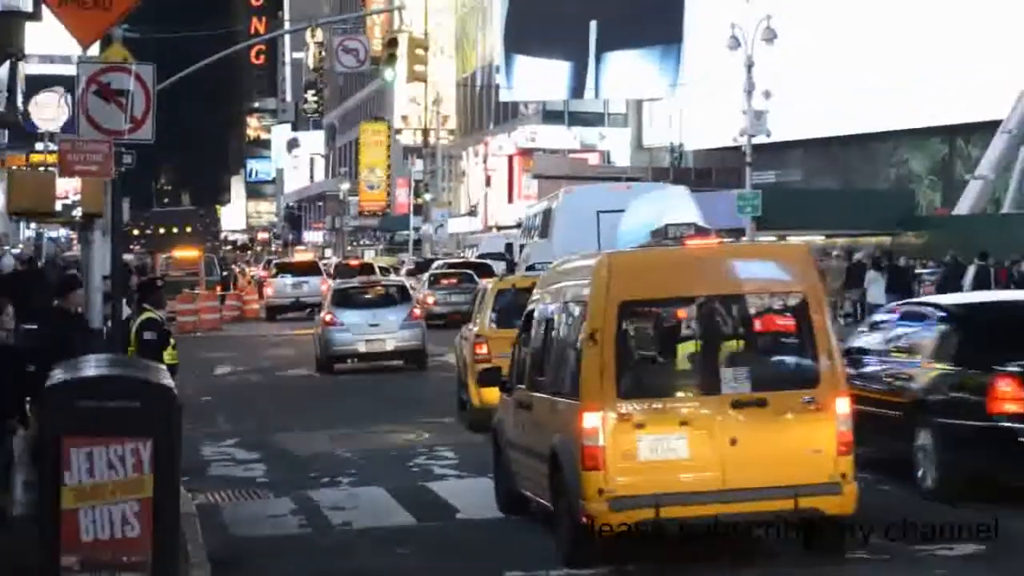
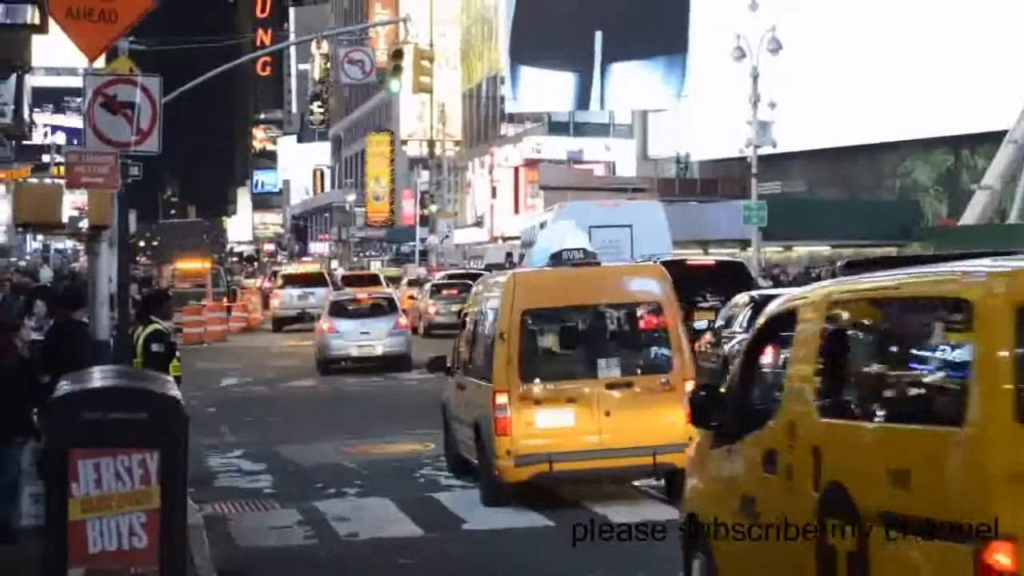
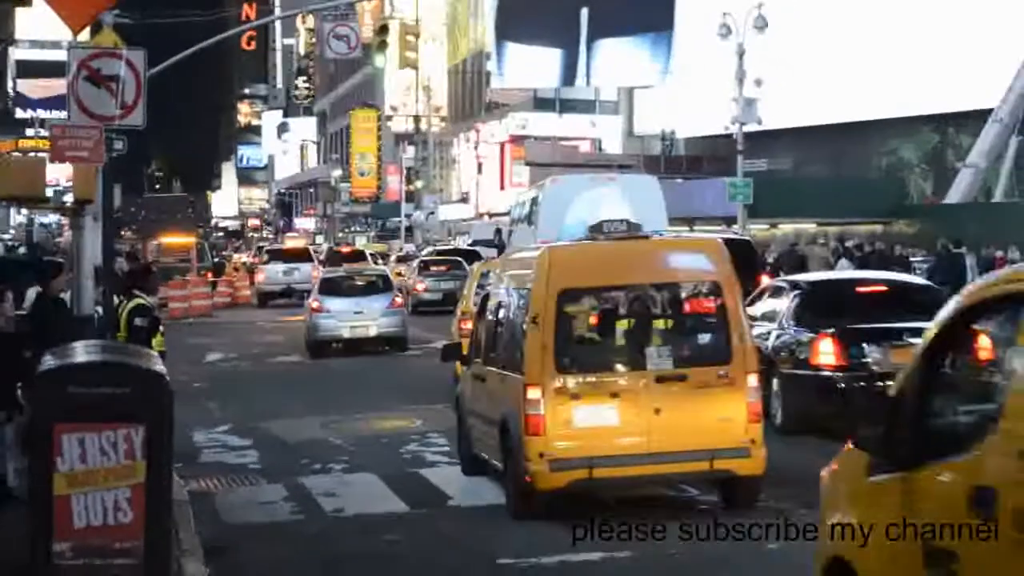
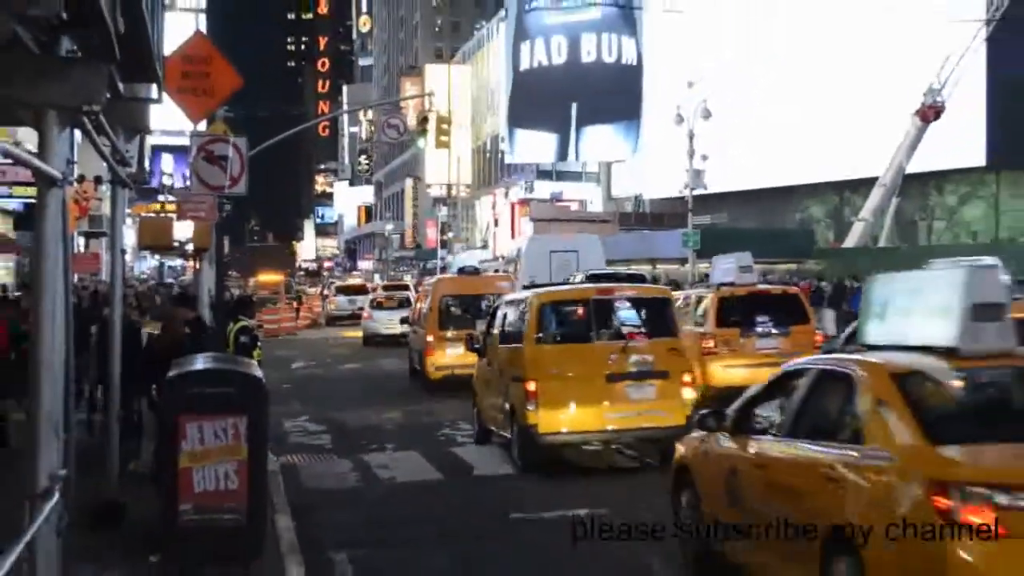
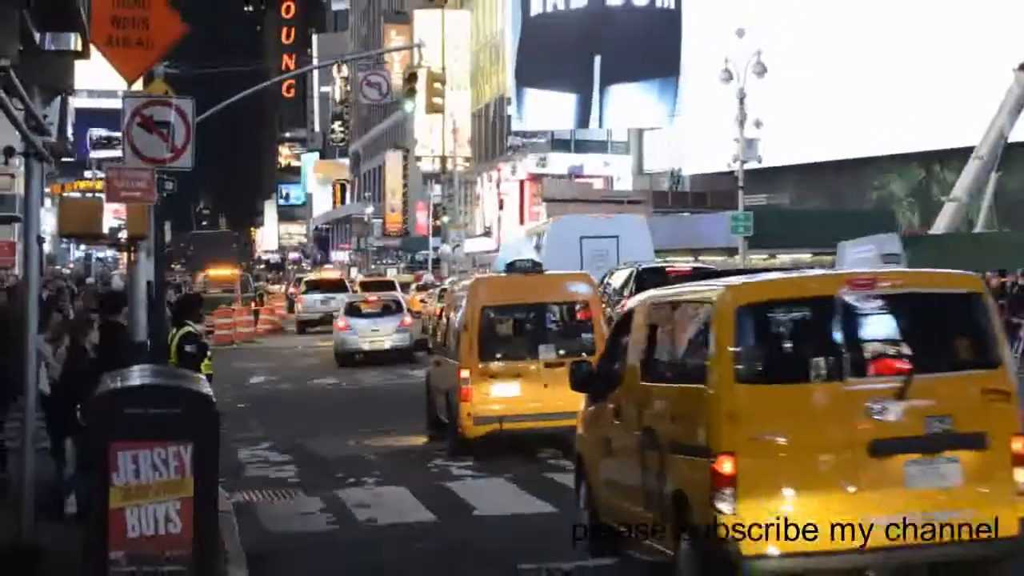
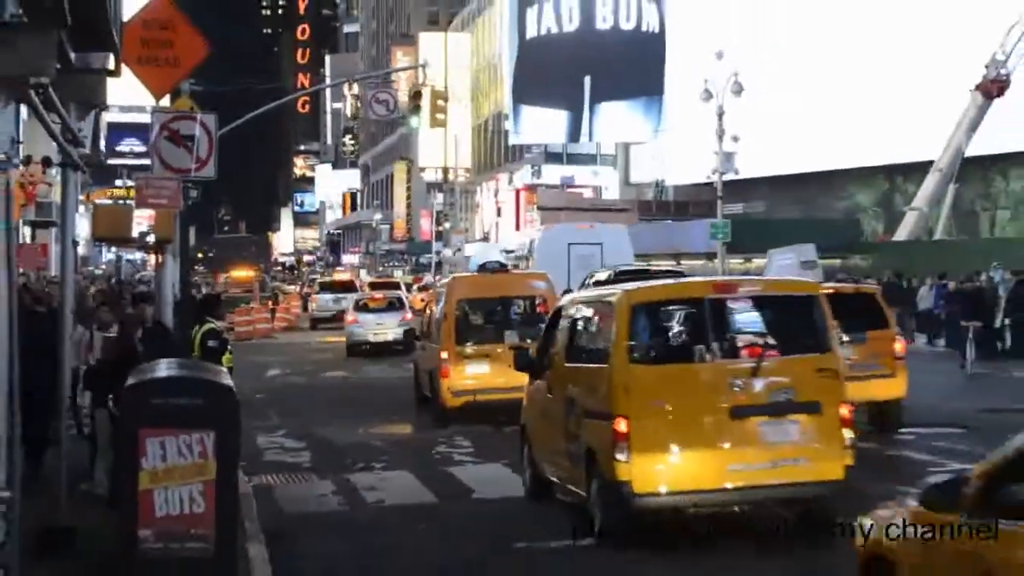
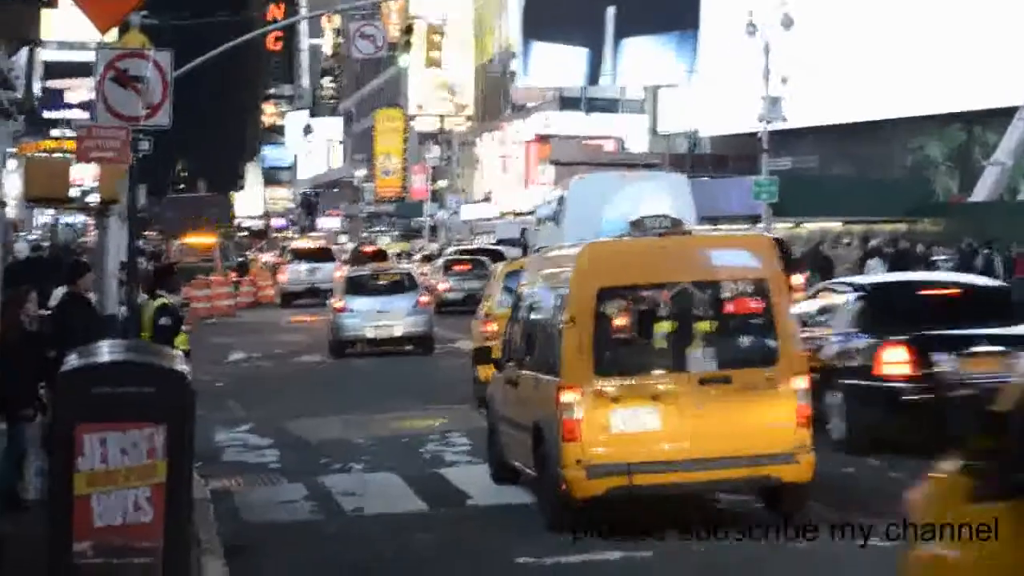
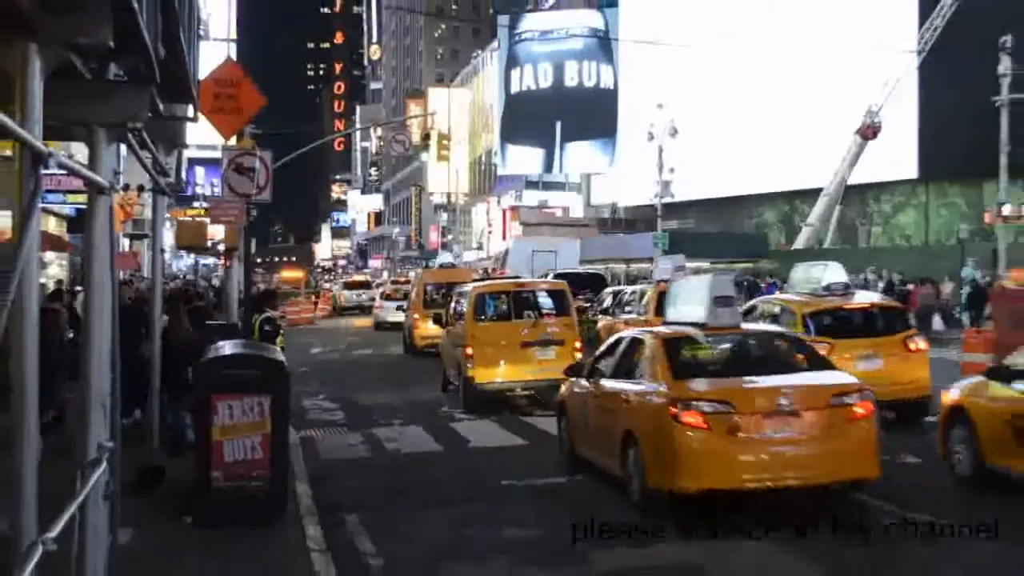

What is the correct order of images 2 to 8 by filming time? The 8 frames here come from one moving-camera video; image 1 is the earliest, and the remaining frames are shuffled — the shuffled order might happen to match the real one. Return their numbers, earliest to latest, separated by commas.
7, 3, 2, 5, 6, 4, 8
